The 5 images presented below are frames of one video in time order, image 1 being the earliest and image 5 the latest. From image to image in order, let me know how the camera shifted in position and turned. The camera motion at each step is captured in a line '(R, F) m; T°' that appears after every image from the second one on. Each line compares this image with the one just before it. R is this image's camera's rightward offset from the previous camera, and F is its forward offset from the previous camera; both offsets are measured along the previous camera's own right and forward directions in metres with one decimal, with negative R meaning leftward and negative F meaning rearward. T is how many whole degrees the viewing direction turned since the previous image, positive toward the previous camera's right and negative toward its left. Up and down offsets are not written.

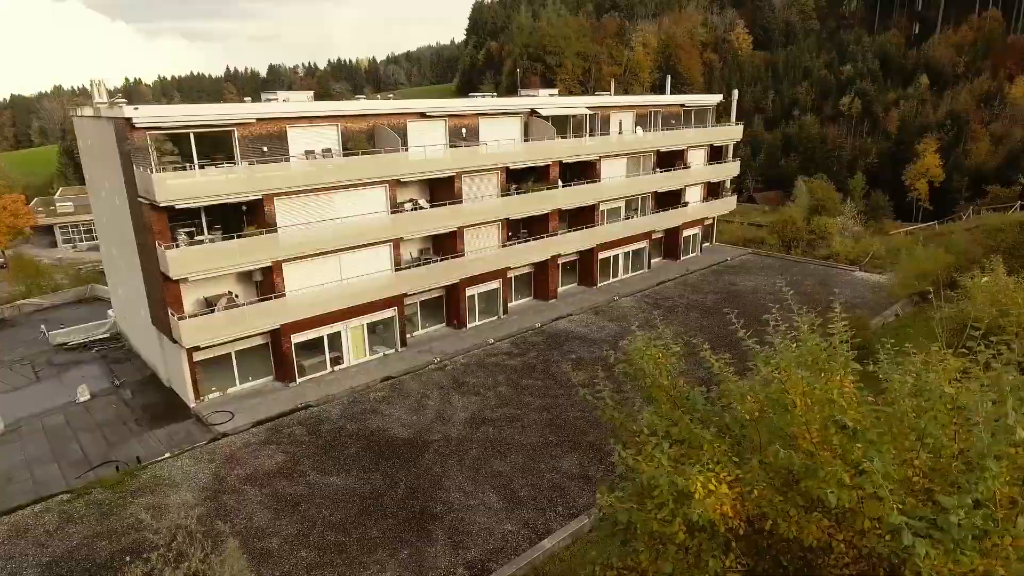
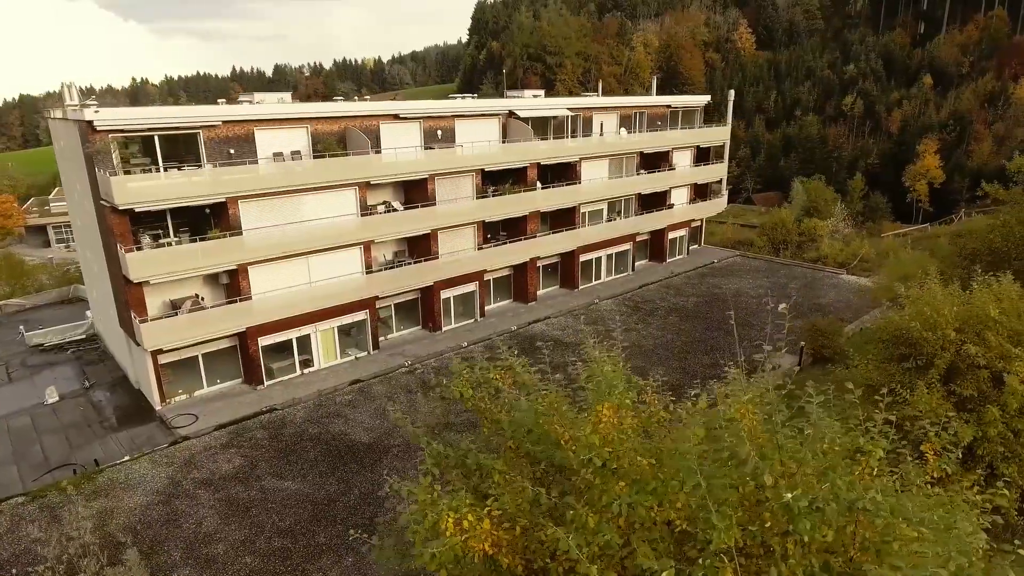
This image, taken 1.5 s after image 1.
(+1.2, +0.1) m; 0°
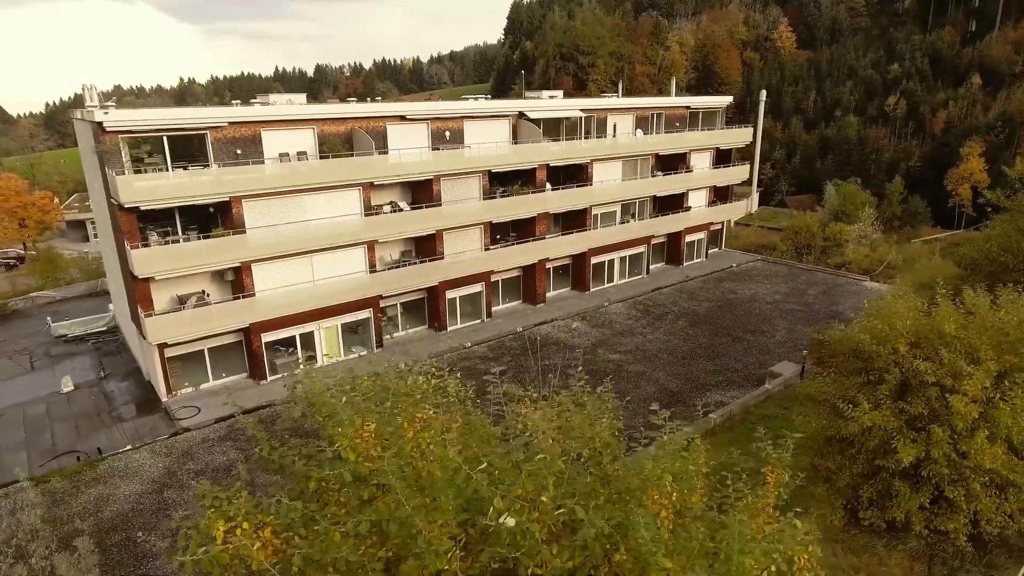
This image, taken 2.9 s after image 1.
(+1.1, 0.0) m; -3°
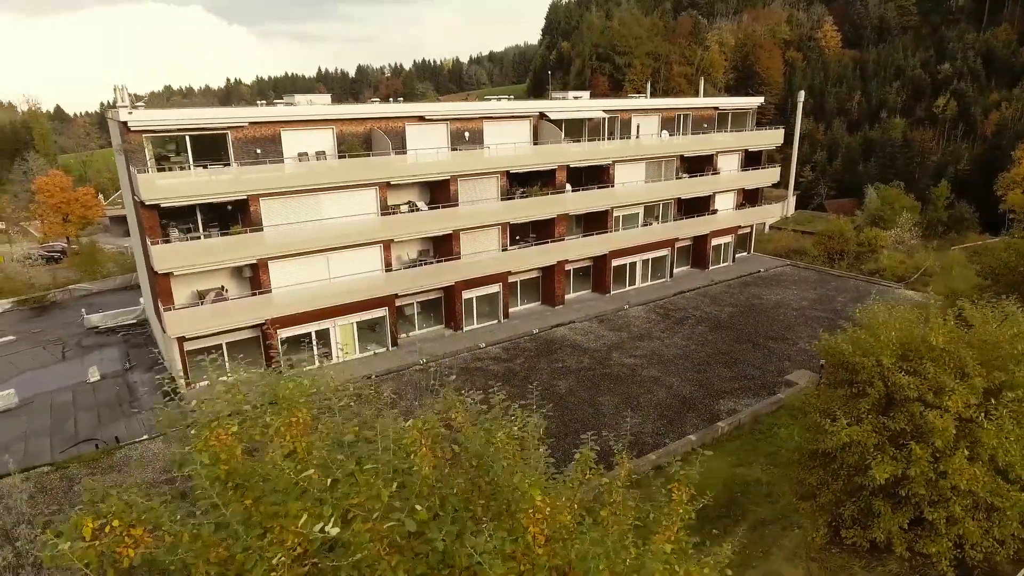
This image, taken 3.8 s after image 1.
(+0.7, +0.1) m; -3°
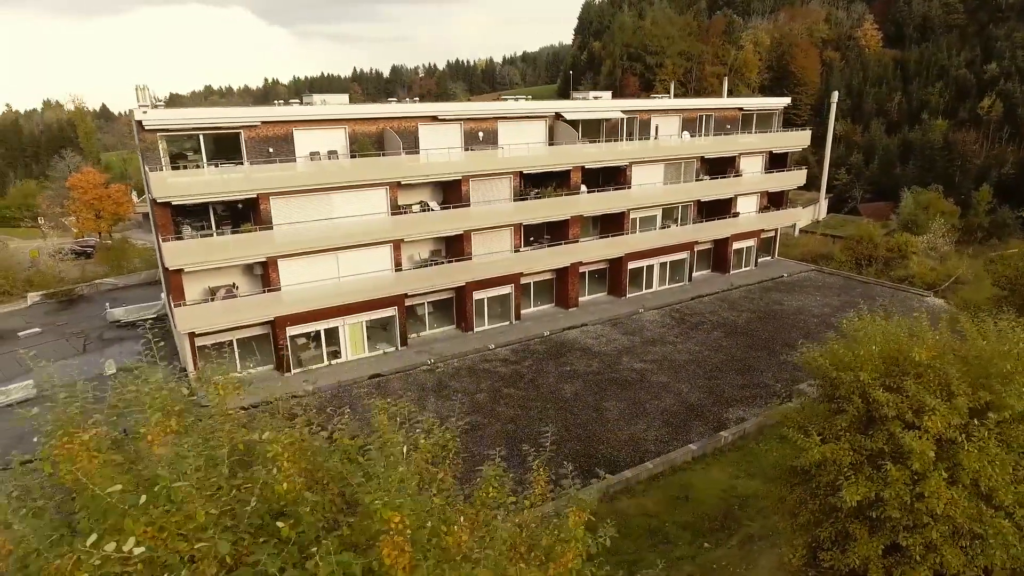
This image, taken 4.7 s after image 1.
(+0.7, +0.2) m; -3°
